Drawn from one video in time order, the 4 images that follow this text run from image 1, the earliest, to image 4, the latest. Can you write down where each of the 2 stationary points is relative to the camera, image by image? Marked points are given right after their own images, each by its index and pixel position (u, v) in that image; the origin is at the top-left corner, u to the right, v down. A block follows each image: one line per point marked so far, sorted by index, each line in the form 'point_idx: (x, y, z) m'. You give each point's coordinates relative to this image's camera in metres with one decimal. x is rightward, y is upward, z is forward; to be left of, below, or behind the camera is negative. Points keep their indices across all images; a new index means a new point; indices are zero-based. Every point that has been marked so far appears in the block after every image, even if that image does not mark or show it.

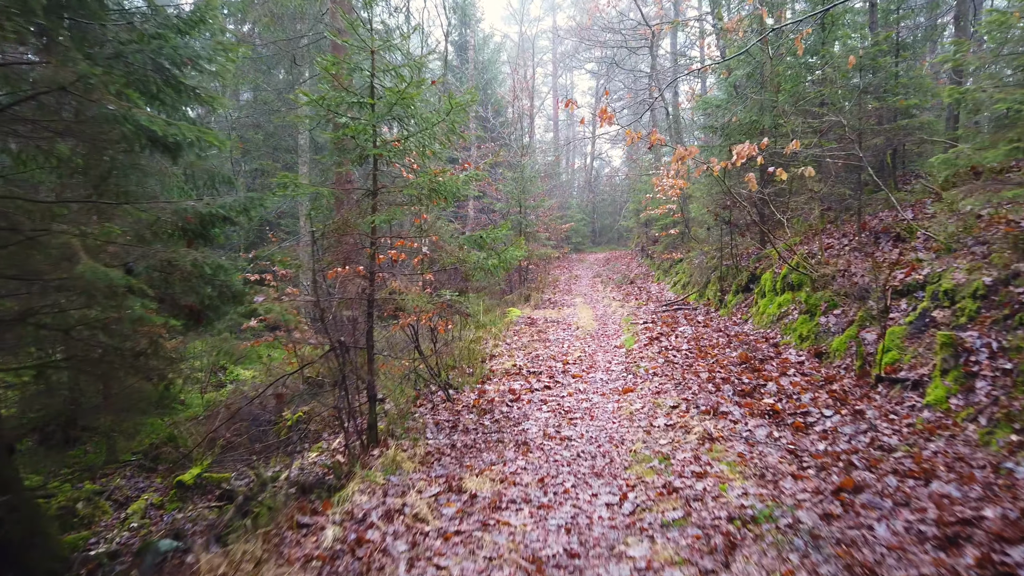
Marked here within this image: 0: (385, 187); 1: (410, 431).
0: (-1.0, +0.8, +5.9) m
1: (-0.8, -1.1, +5.9) m
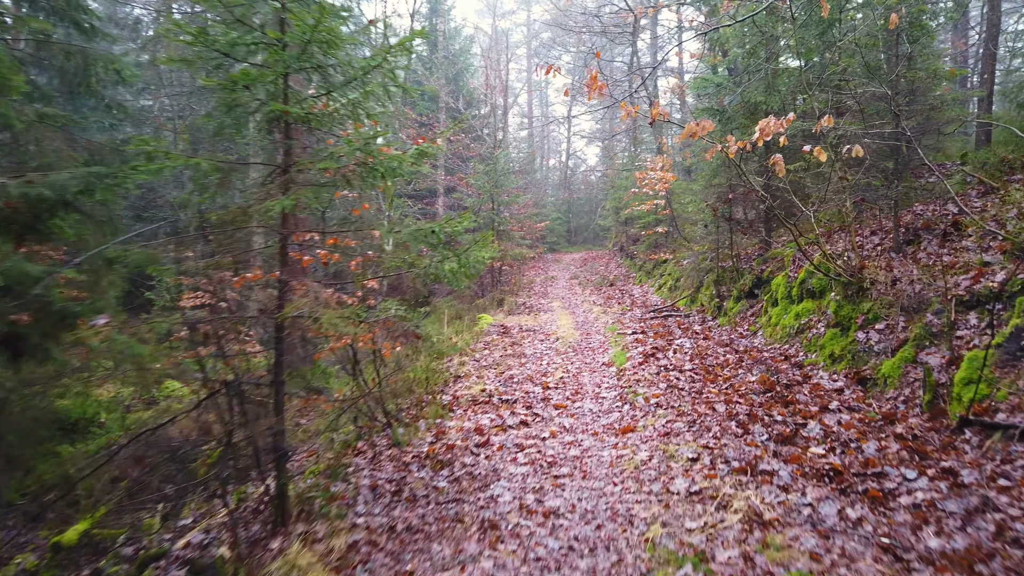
0: (-1.2, +0.7, +4.3) m
1: (-1.0, -1.2, +4.3) m
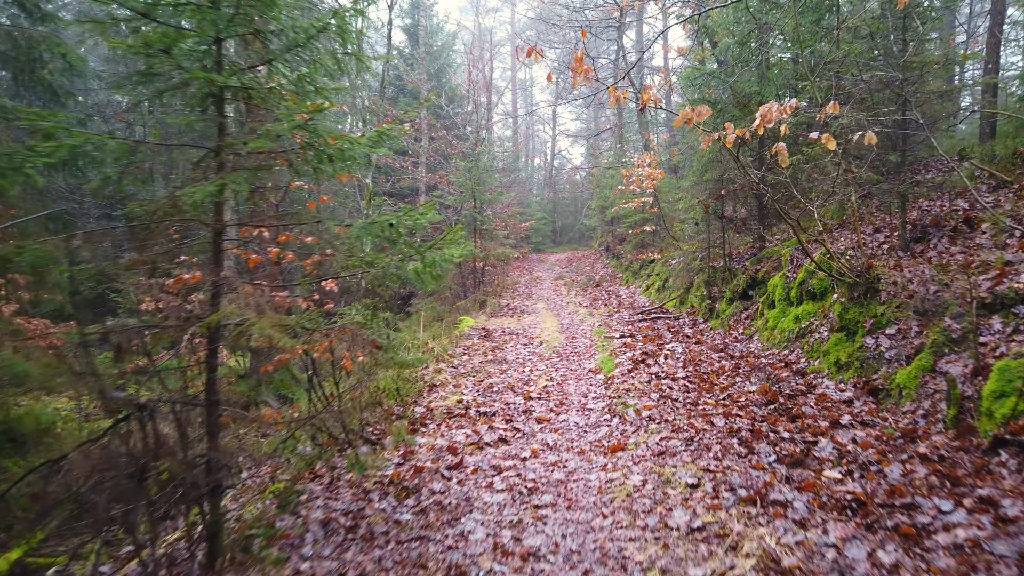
0: (-1.3, +0.7, +3.7) m
1: (-1.1, -1.2, +3.7) m
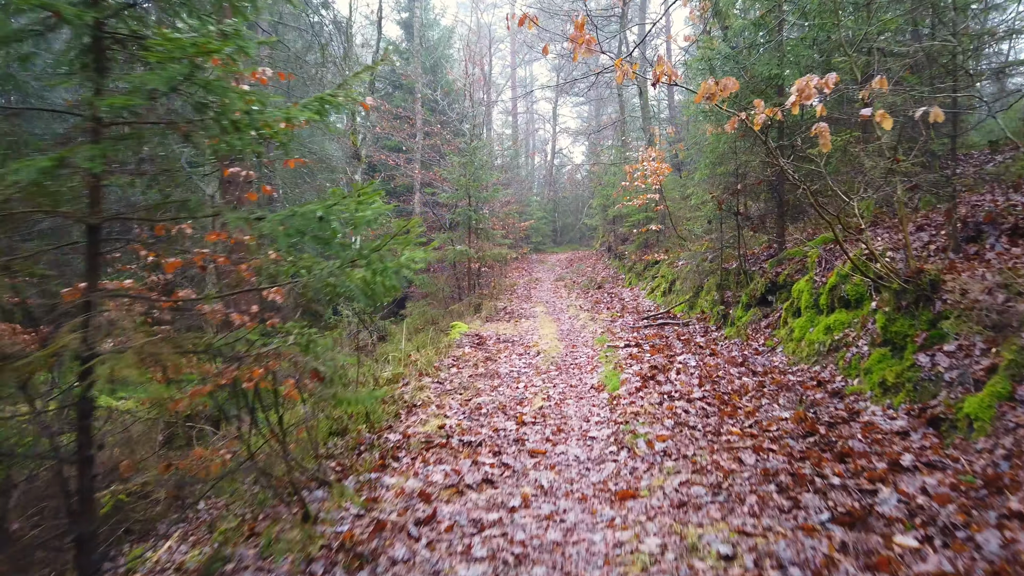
0: (-1.4, +0.6, +2.8) m
1: (-1.2, -1.3, +2.8) m
